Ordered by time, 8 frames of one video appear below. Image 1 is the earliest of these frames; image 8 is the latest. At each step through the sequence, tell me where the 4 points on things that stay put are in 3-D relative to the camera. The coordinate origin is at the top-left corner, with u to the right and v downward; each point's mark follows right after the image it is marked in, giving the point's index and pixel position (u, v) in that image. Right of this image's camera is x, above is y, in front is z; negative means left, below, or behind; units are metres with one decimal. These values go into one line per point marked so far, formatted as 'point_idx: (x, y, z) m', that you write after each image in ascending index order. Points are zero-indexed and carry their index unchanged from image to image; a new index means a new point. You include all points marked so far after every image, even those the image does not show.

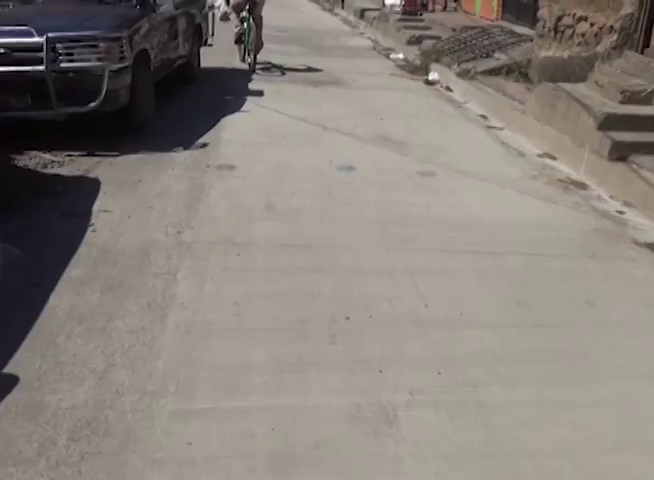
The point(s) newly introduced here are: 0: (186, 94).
0: (-2.4, +2.4, +11.6) m
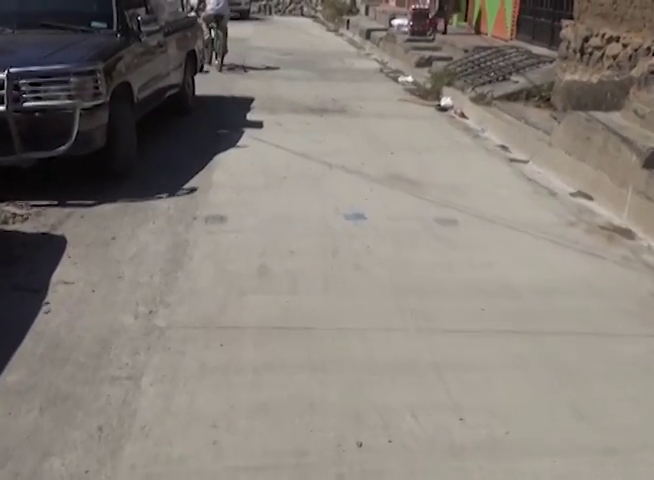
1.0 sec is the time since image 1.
0: (-2.3, +1.7, +10.6) m
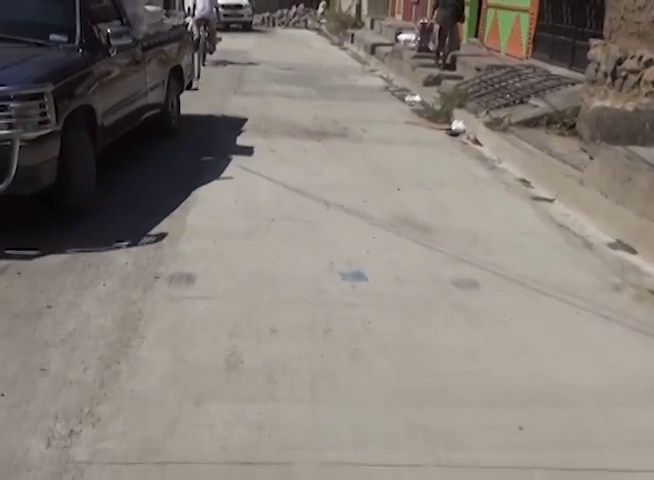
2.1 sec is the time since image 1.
0: (-2.3, +1.1, +9.4) m
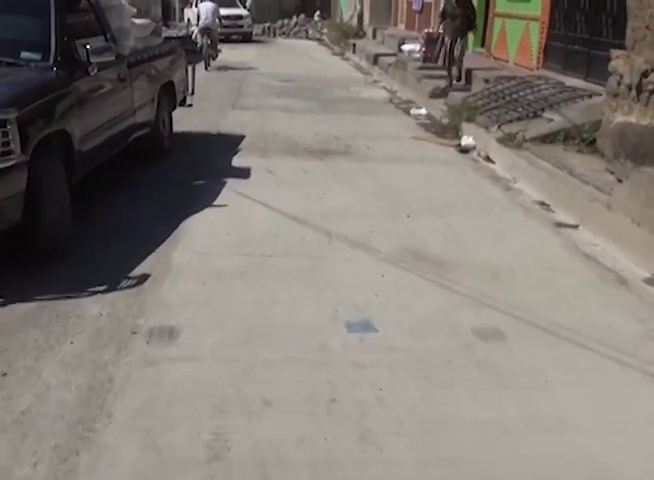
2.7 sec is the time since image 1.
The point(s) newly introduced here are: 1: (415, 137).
0: (-2.3, +0.7, +8.6) m
1: (+1.7, +1.9, +13.0) m
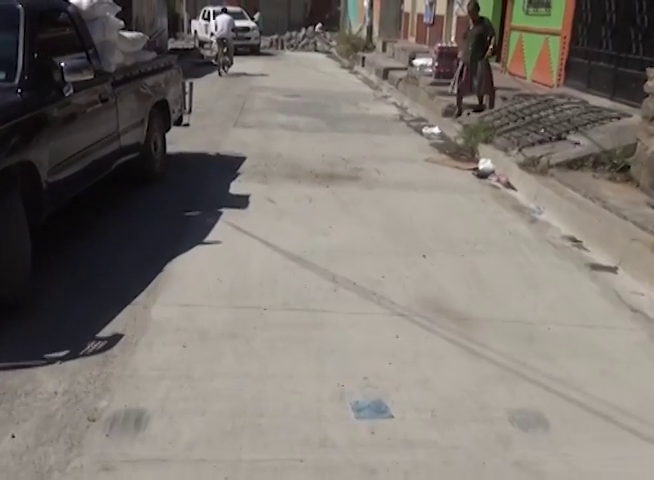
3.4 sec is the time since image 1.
0: (-2.2, +0.3, +7.8) m
1: (+1.8, +1.4, +12.1) m
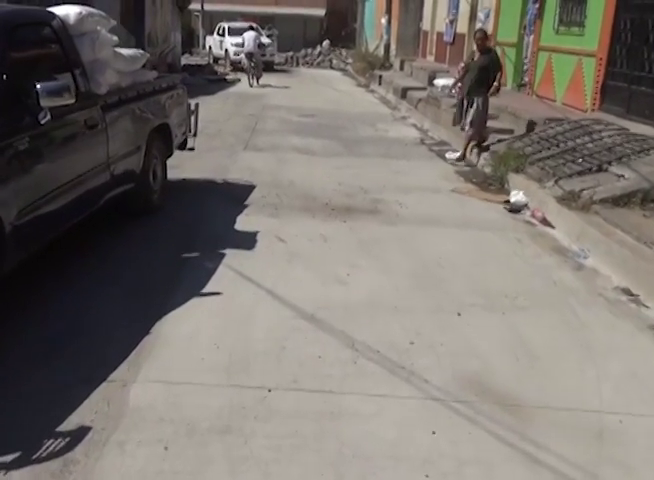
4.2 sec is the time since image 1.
0: (-2.1, -0.1, +6.8) m
1: (+2.0, +0.8, +11.1) m
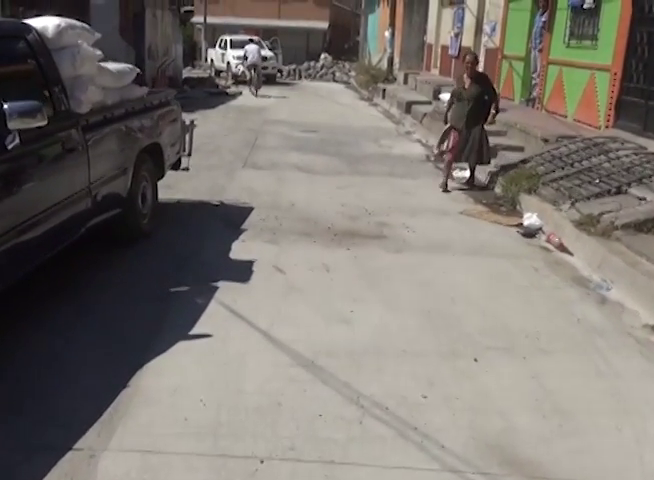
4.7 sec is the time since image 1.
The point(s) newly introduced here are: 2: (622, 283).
0: (-2.1, -0.4, +6.2) m
1: (+2.1, +0.4, +10.5) m
2: (+3.1, -0.5, +7.3) m
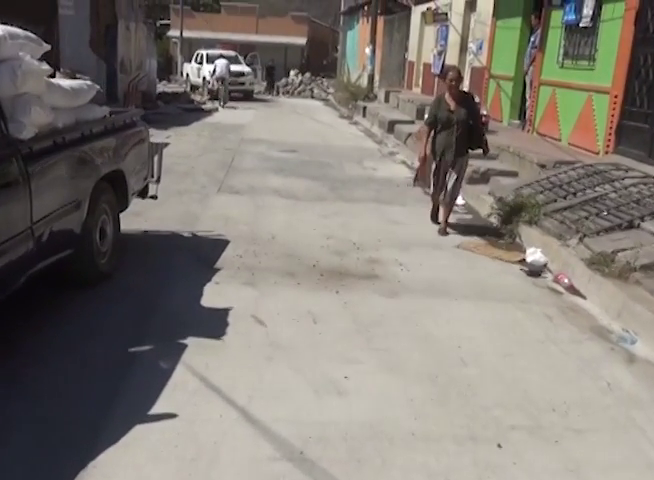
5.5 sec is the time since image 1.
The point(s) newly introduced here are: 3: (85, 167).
0: (-2.1, -0.8, +5.1) m
1: (+1.9, -0.1, +9.6) m
2: (+3.0, -0.9, +6.5) m
3: (-2.2, +0.7, +6.3) m
